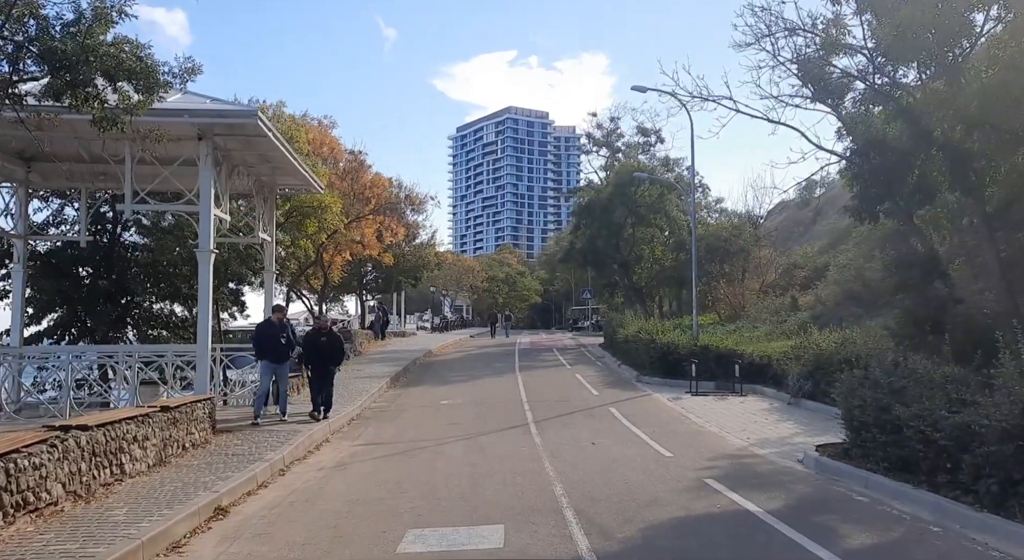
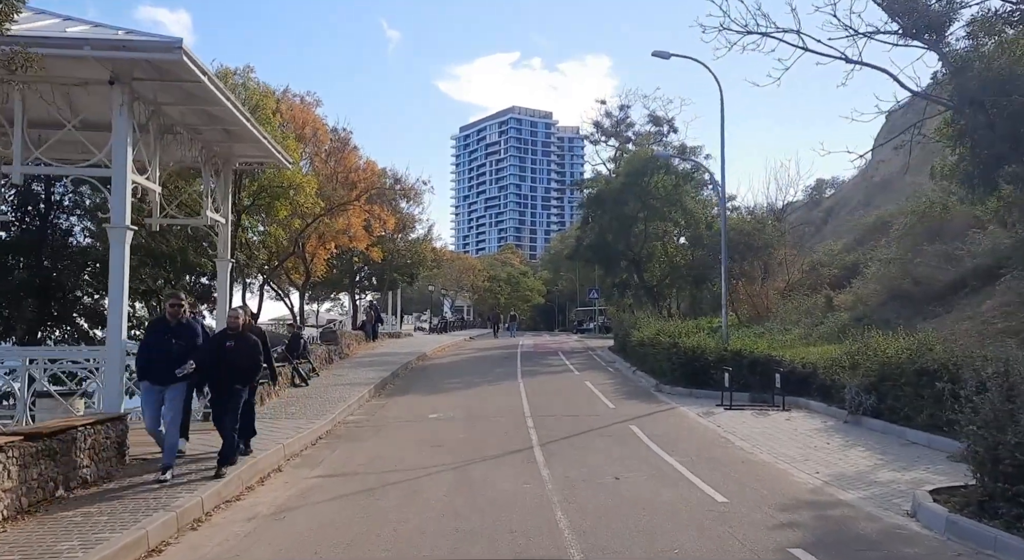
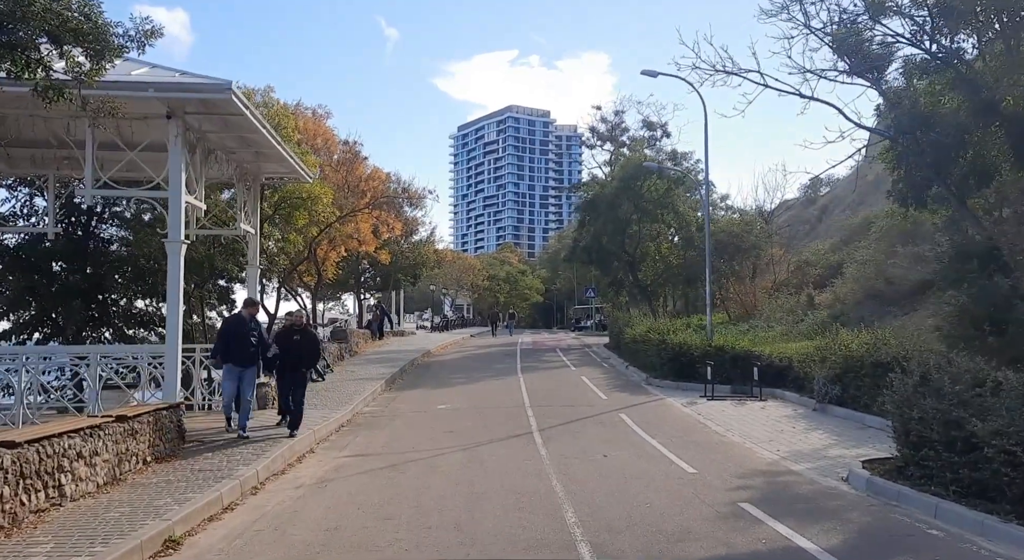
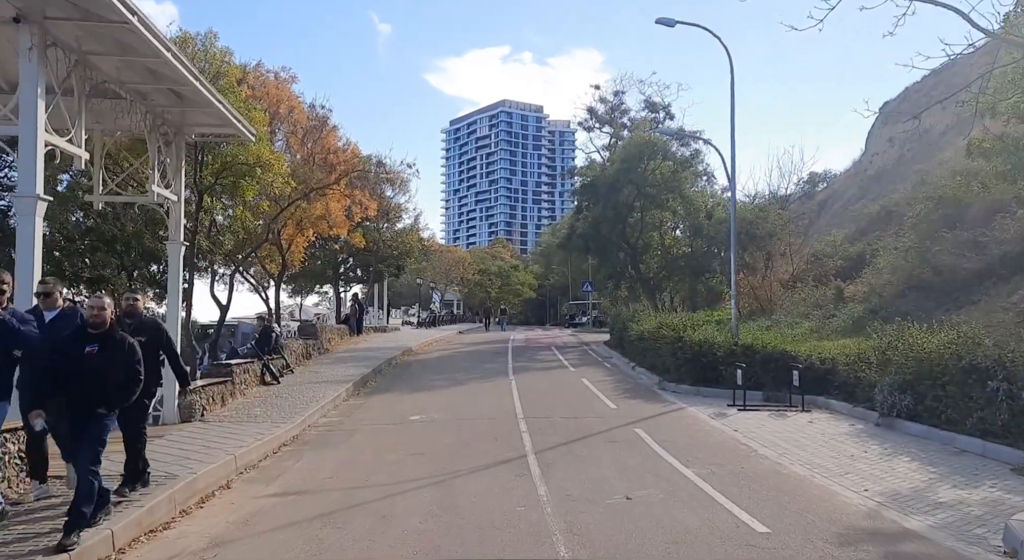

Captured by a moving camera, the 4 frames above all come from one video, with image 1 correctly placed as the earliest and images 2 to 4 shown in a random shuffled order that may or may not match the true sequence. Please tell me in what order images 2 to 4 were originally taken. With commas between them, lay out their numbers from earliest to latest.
3, 2, 4
